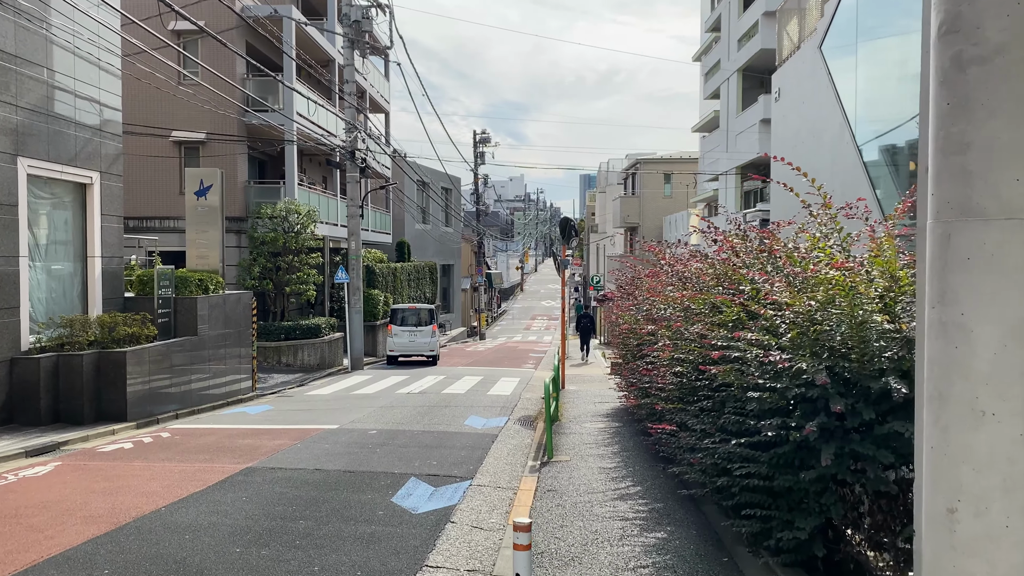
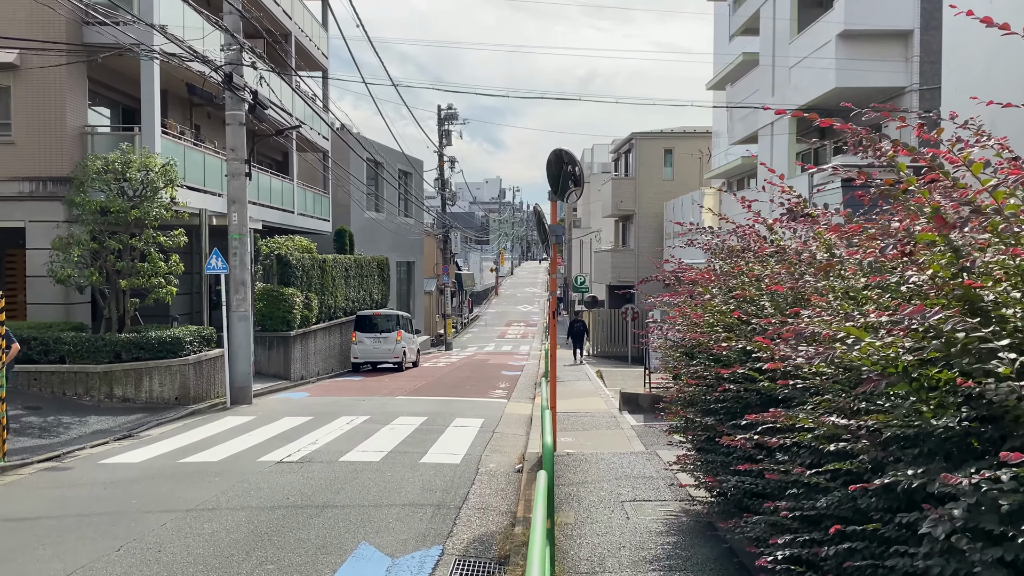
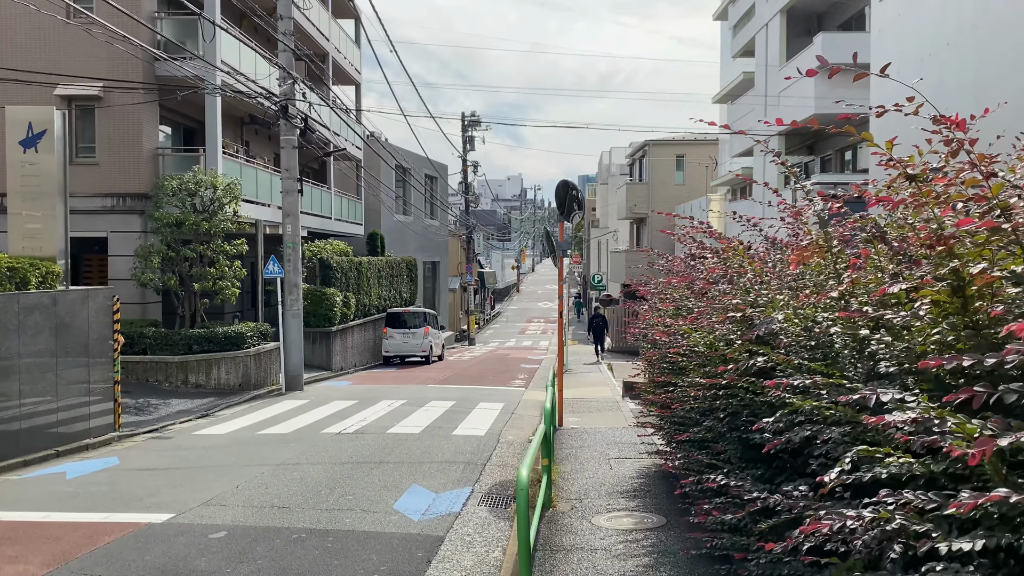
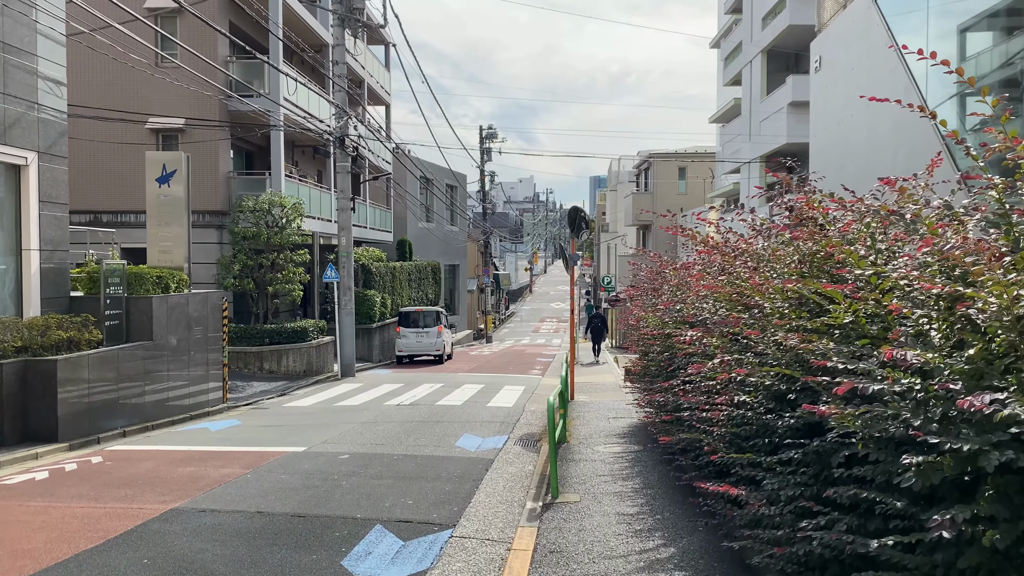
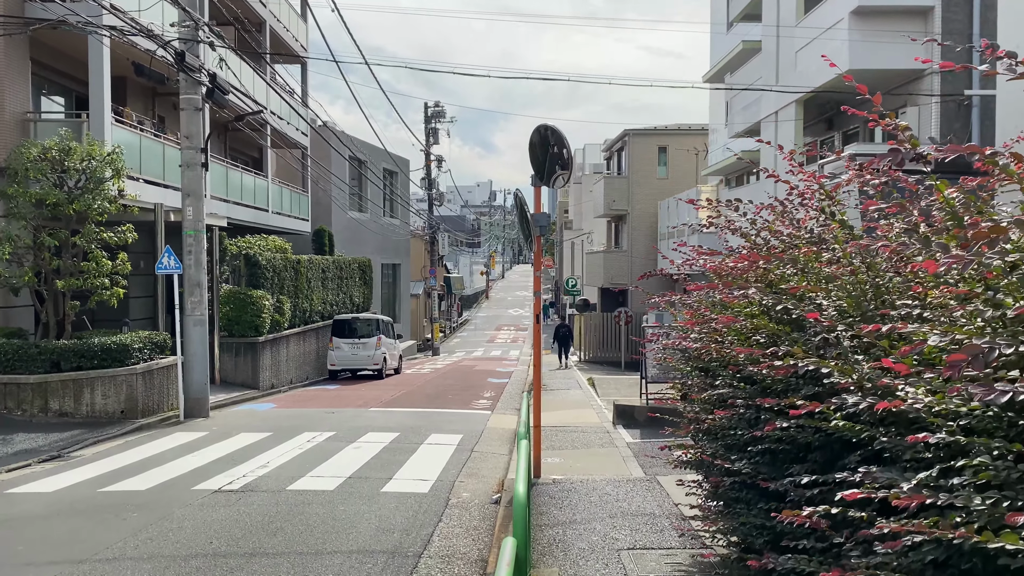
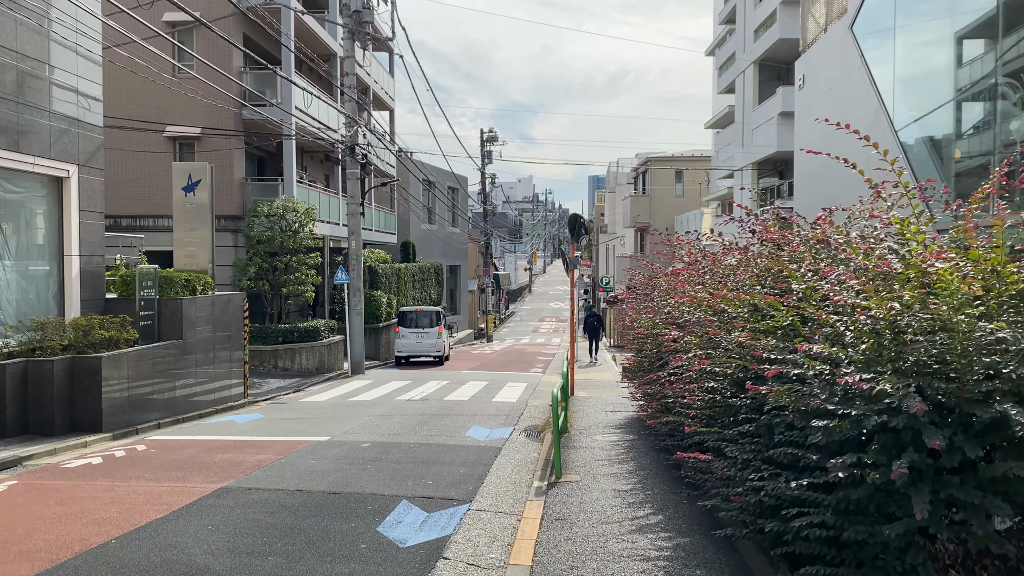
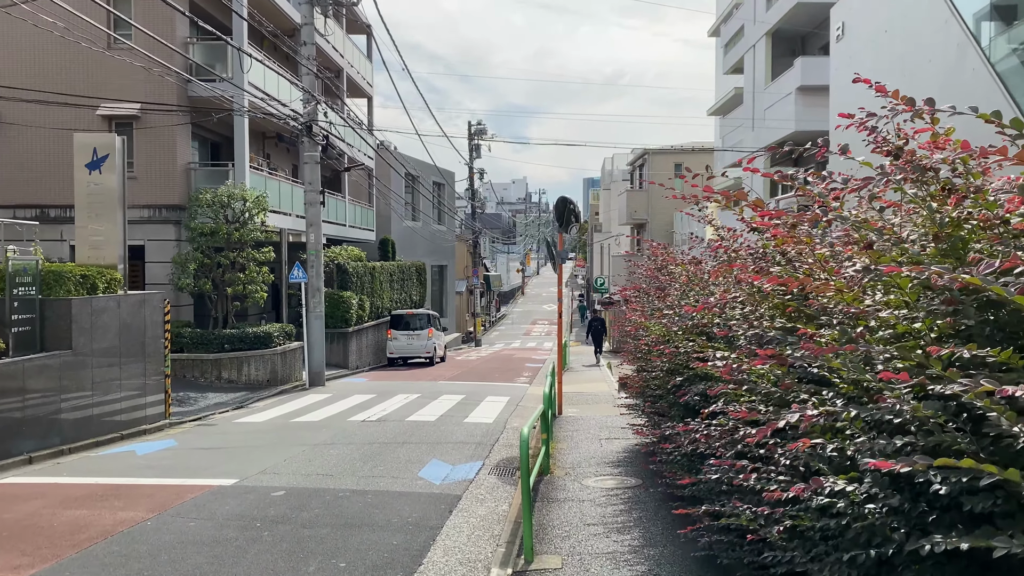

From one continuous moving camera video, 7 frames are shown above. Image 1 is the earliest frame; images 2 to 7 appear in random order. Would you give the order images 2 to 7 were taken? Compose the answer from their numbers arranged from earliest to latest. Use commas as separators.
6, 4, 7, 3, 2, 5
